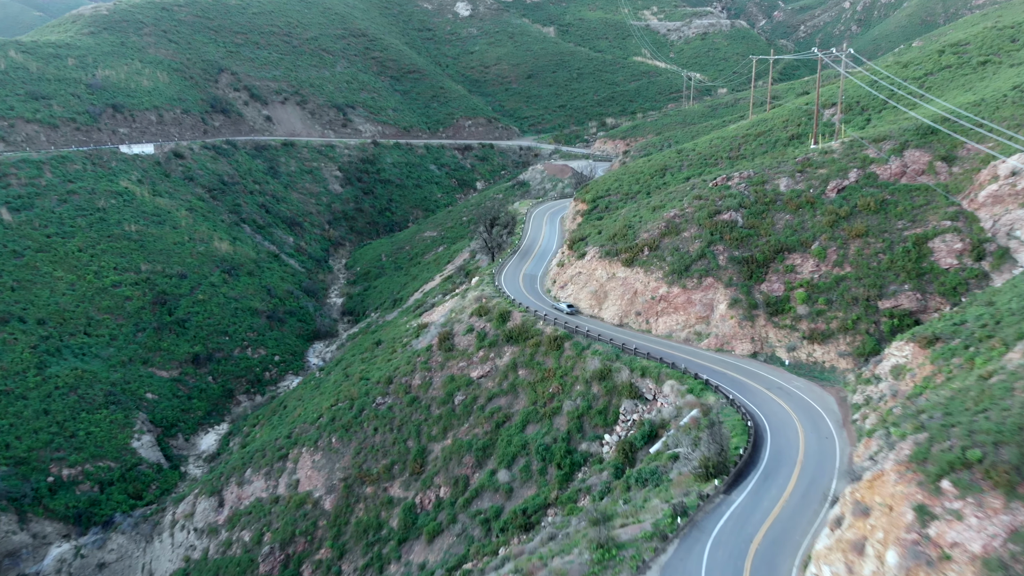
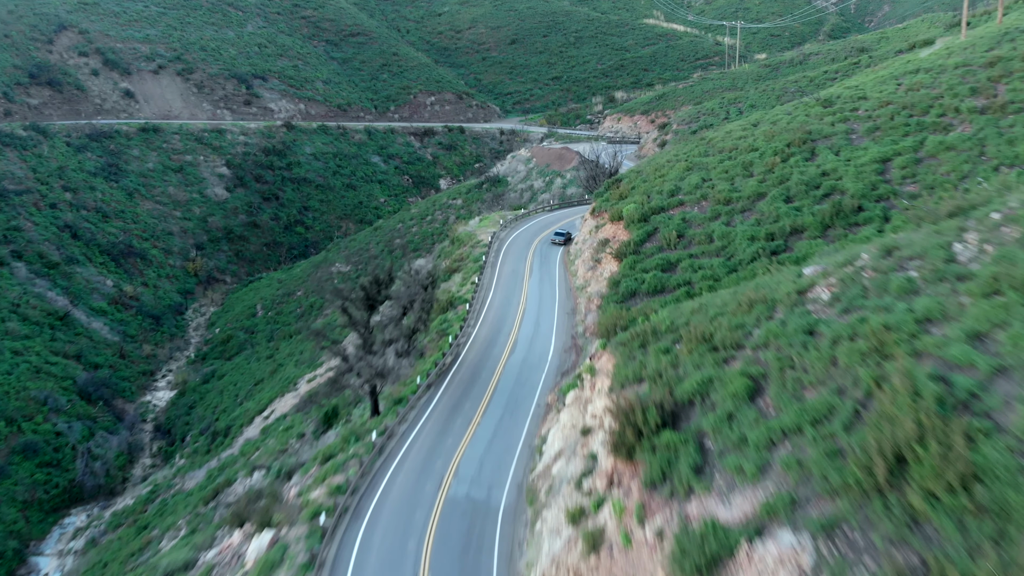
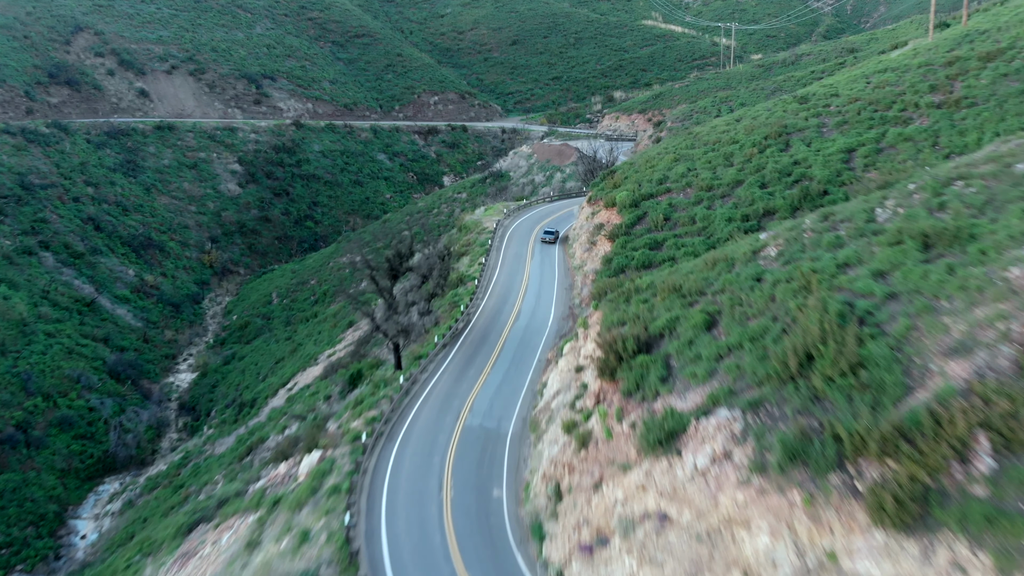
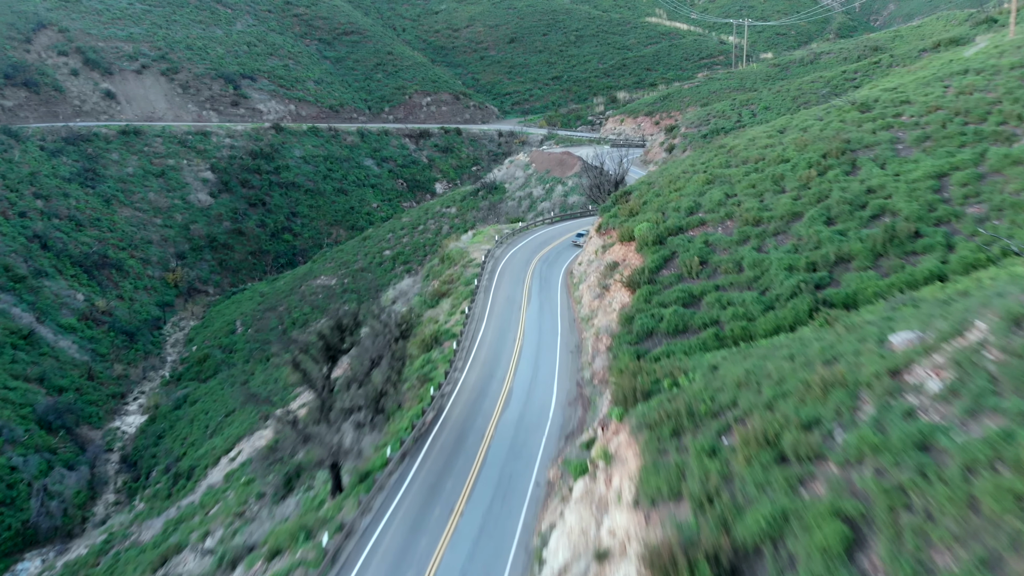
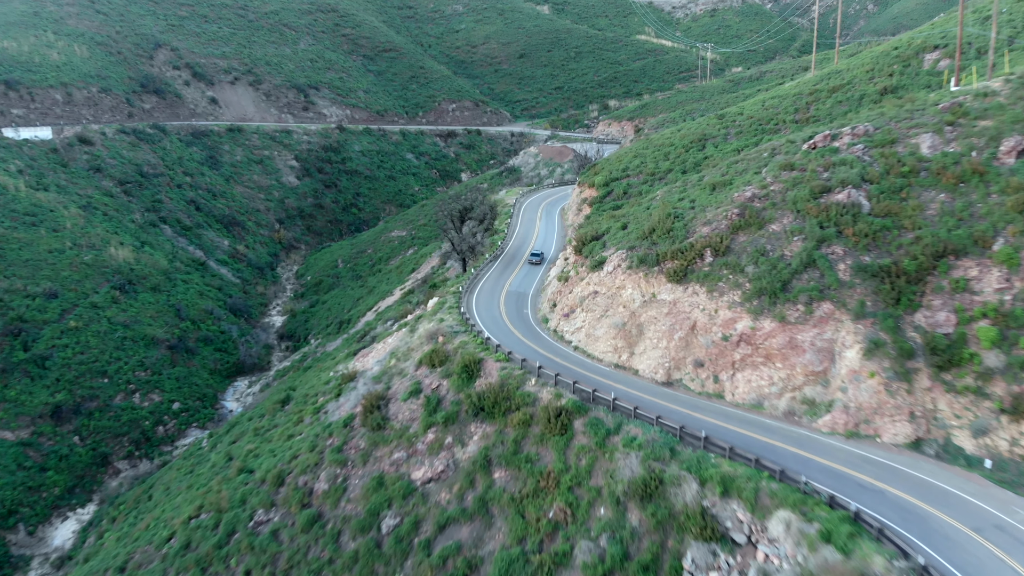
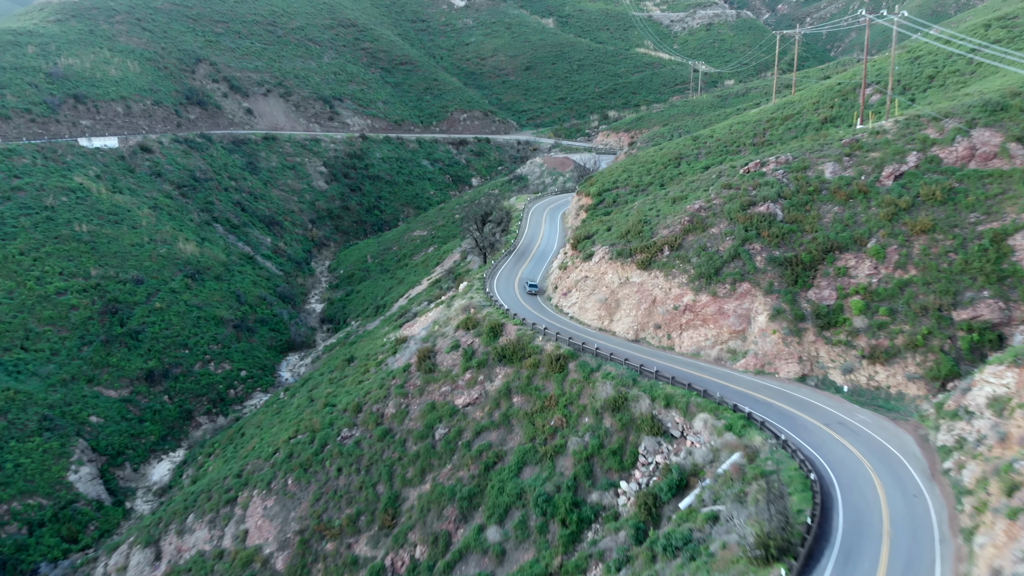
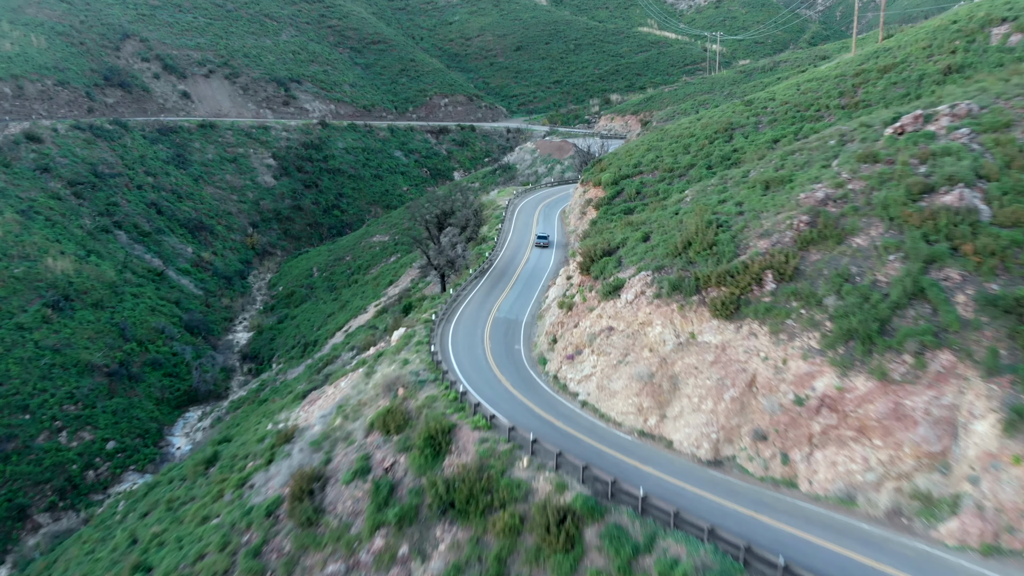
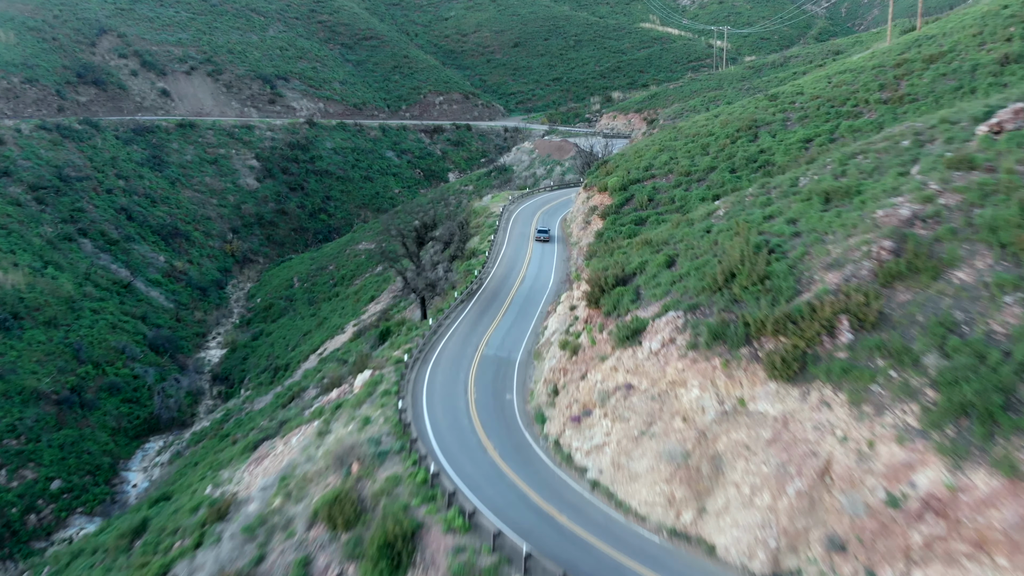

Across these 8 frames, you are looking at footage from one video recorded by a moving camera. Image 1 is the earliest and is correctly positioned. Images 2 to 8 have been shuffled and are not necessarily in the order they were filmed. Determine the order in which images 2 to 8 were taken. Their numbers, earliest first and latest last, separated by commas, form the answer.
6, 5, 7, 8, 3, 2, 4
